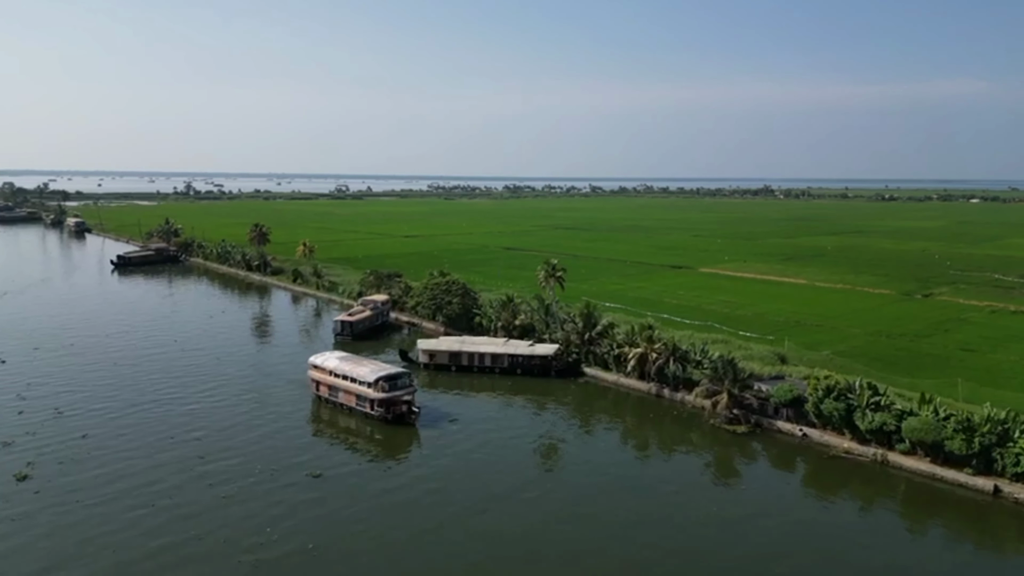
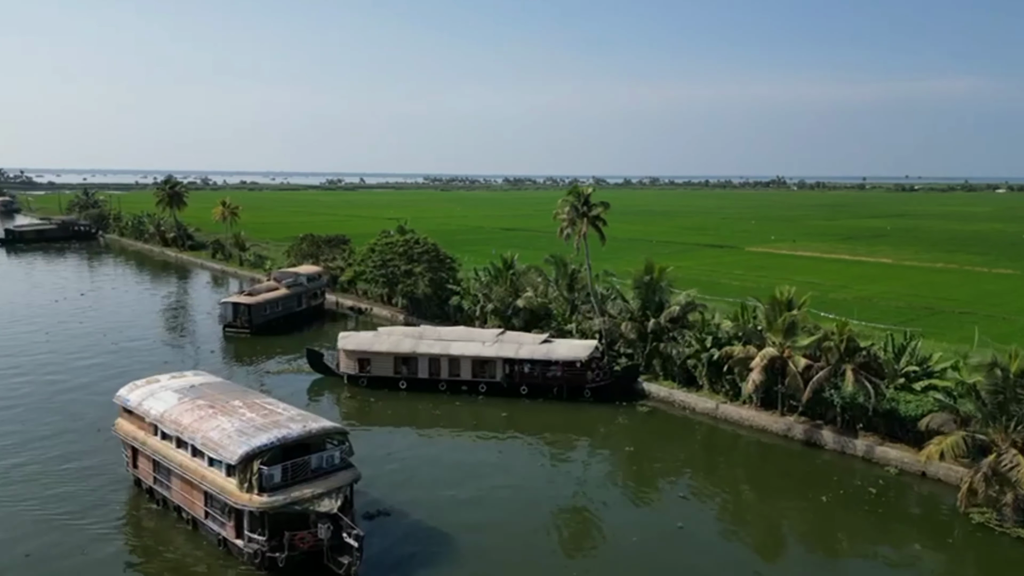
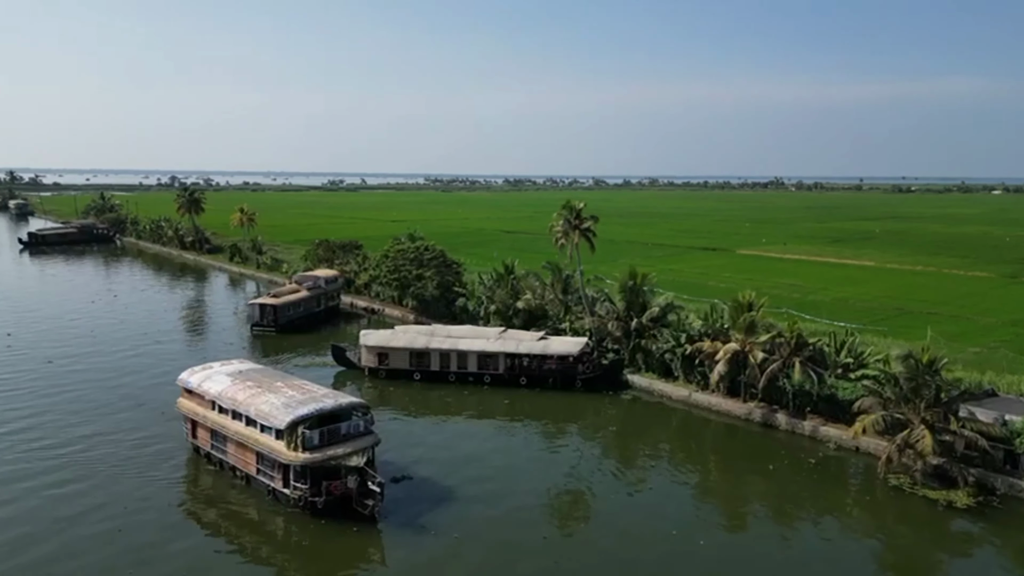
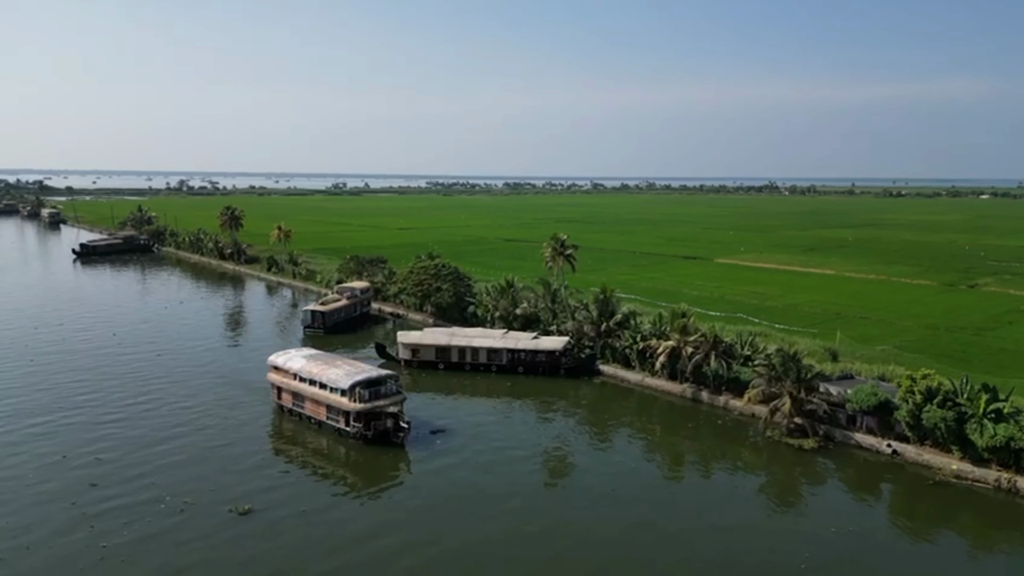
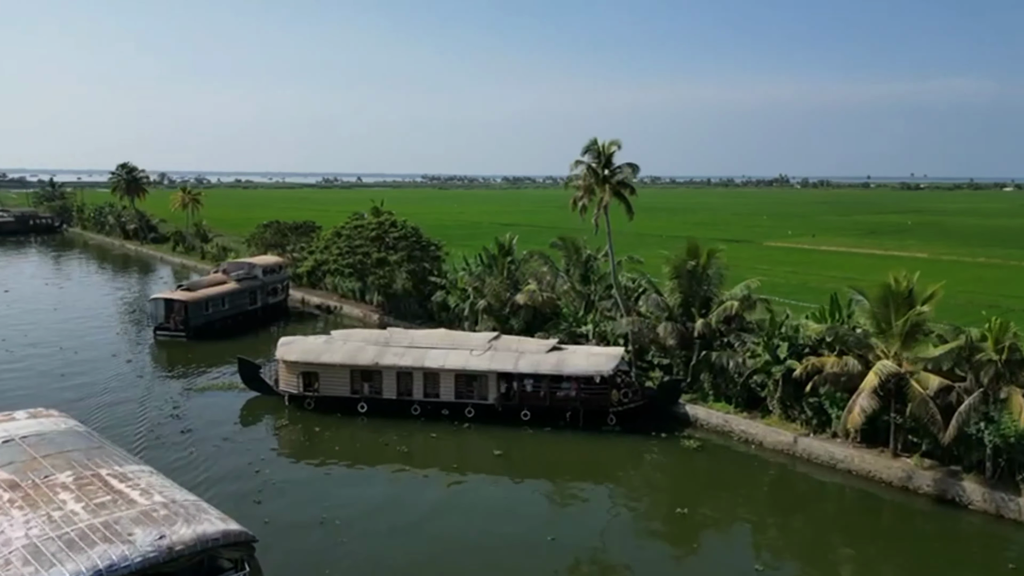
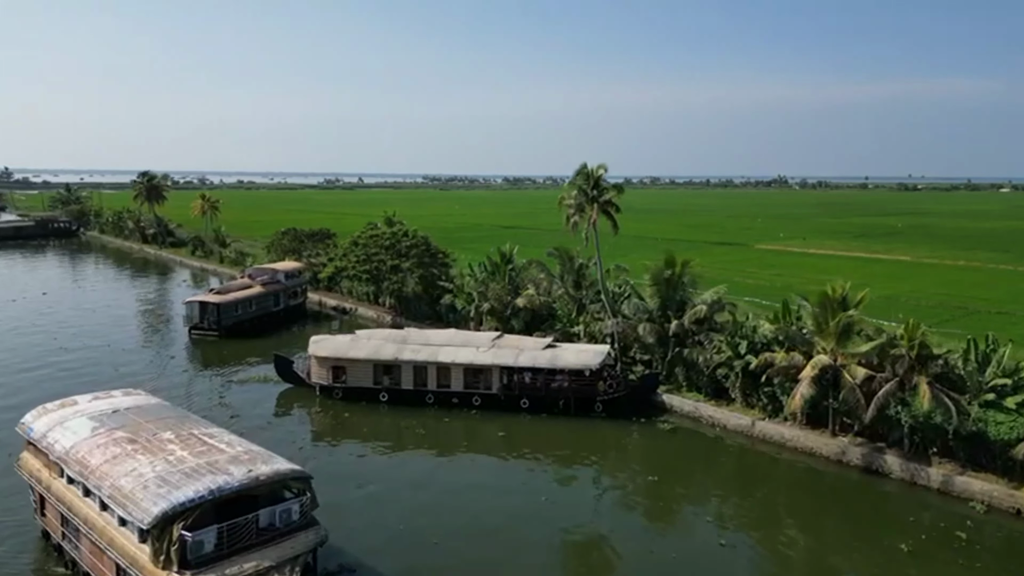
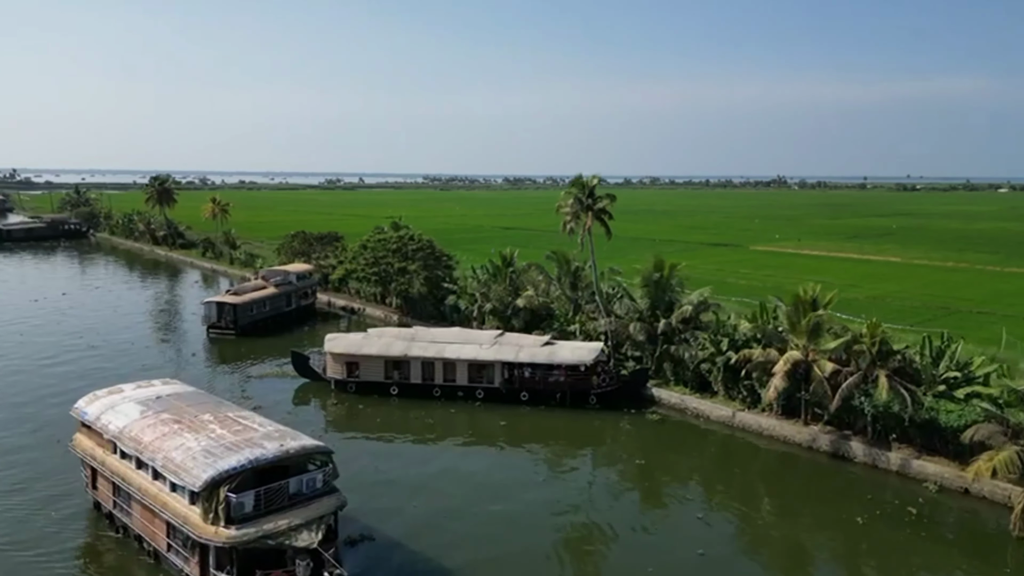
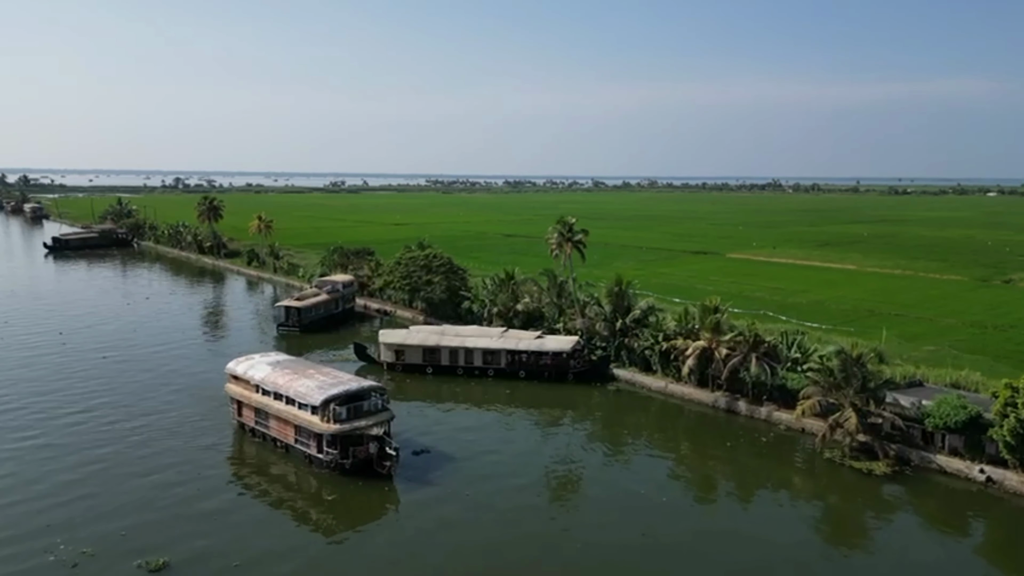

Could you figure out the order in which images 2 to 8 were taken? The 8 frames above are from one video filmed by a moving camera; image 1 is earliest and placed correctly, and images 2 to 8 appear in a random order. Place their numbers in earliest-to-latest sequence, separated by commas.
4, 8, 3, 2, 7, 6, 5
